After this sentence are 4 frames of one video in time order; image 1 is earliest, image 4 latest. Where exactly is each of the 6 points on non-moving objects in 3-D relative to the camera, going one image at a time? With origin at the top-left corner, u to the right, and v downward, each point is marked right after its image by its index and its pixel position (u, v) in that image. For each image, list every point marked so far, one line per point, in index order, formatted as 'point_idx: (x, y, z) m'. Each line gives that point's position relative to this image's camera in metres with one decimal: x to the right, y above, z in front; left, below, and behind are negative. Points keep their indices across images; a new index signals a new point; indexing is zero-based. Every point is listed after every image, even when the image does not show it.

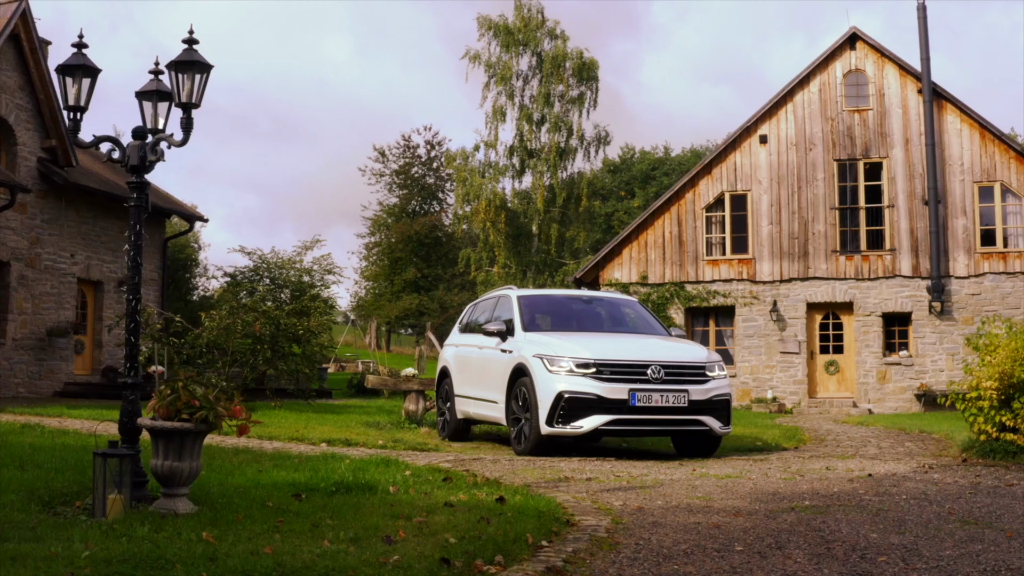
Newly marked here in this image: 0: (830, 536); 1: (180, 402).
0: (+1.6, -1.3, +5.4) m
1: (-1.6, -0.6, +5.2) m
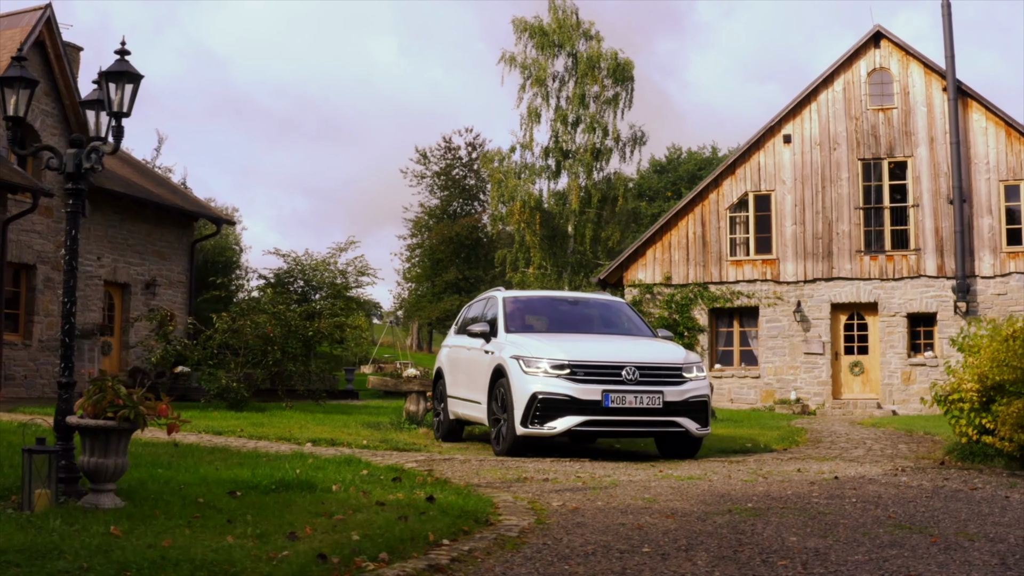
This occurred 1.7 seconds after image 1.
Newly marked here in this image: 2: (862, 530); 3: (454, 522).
0: (+1.2, -1.3, +5.4) m
1: (-2.1, -0.6, +5.4) m
2: (+1.9, -1.3, +5.8) m
3: (-0.3, -1.2, +5.3) m
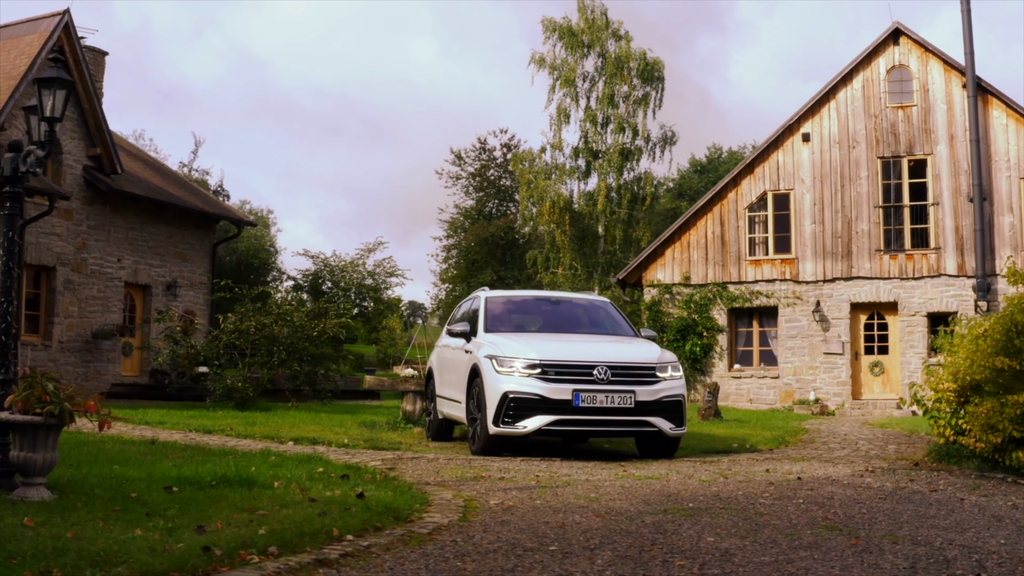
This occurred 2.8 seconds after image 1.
0: (+0.8, -1.3, +5.4) m
1: (-2.5, -0.6, +5.5) m
2: (+1.5, -1.3, +5.8) m
3: (-0.7, -1.2, +5.4) m
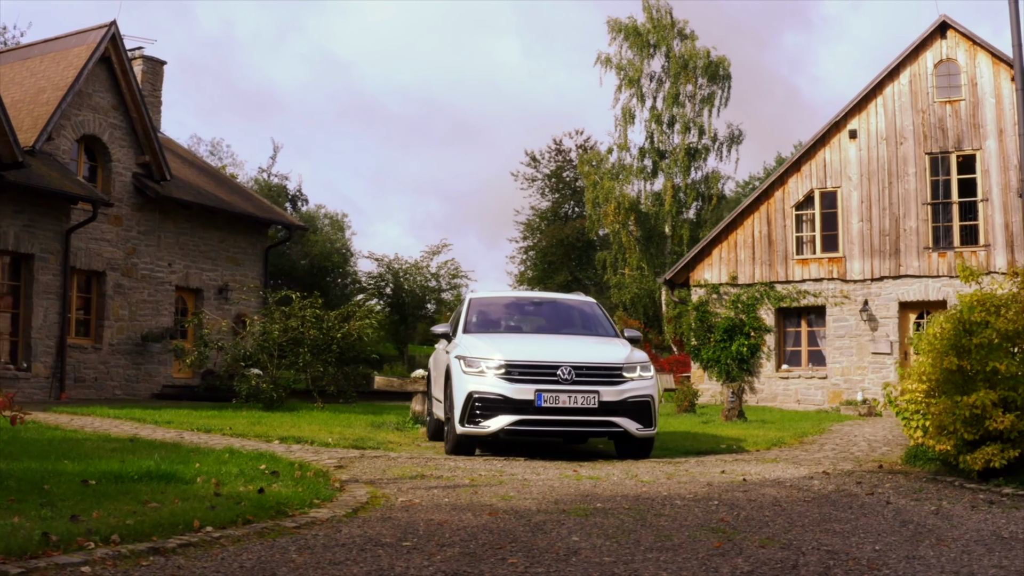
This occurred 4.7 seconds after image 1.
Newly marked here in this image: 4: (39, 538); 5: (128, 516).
0: (+0.1, -1.3, +5.5) m
1: (-3.2, -0.6, +5.9) m
2: (+0.9, -1.3, +5.8) m
3: (-1.4, -1.2, +5.6) m
4: (-2.0, -1.1, +4.6) m
5: (-1.9, -1.2, +5.4) m
